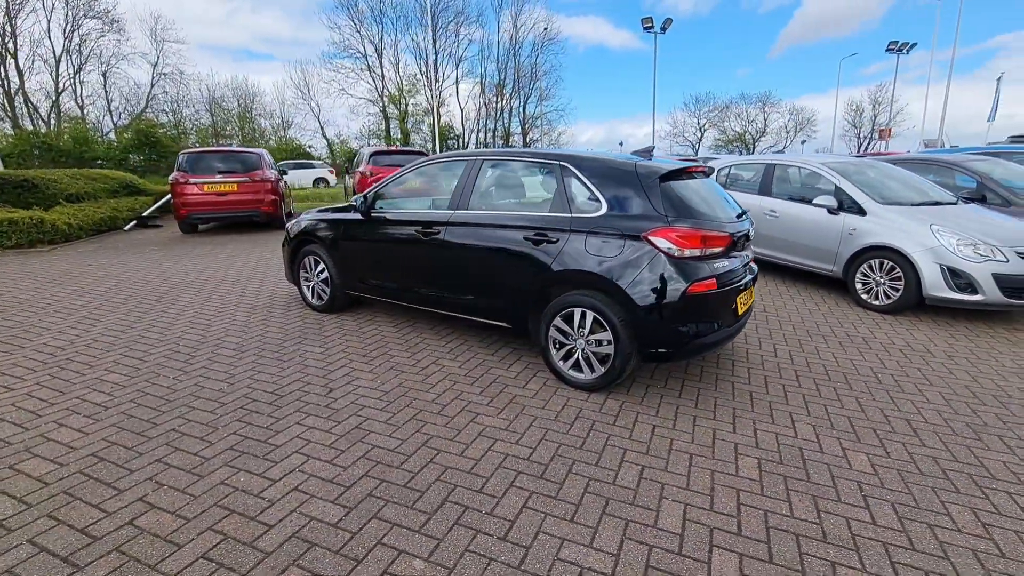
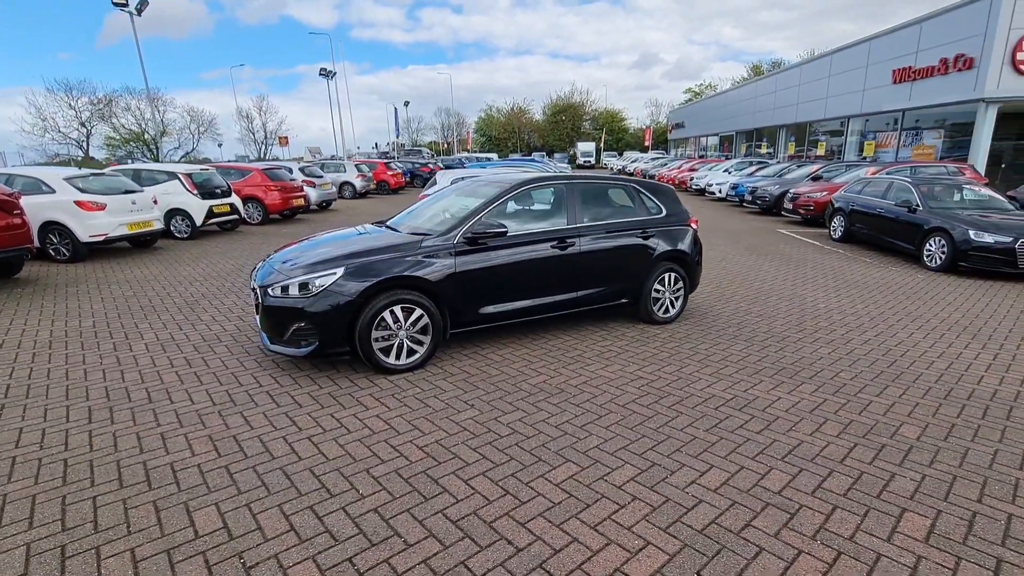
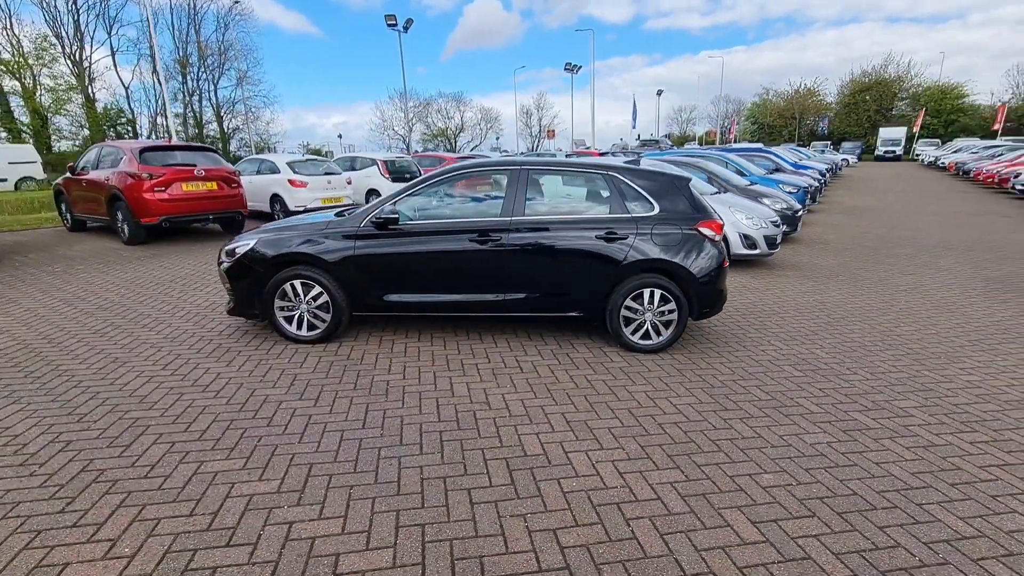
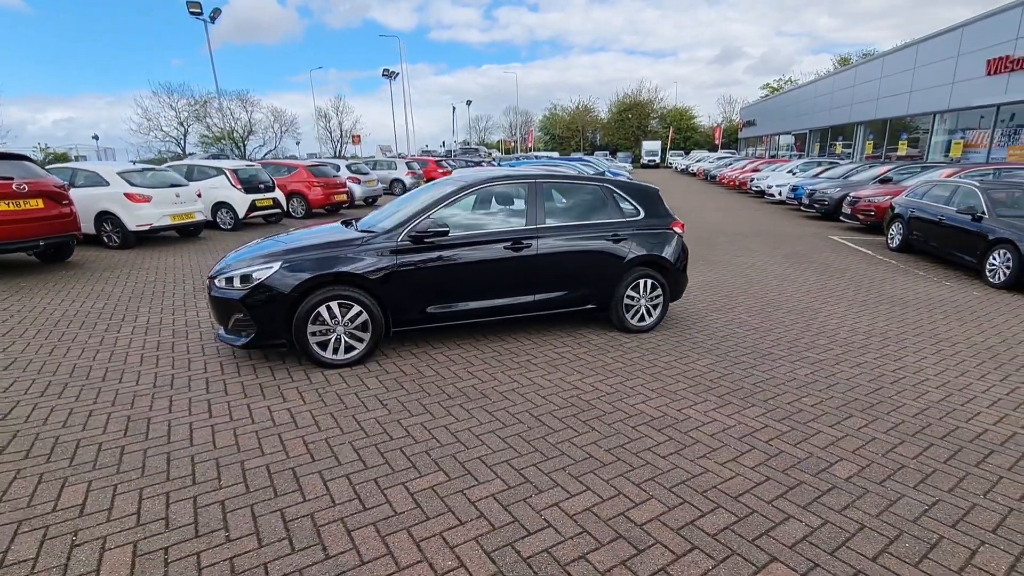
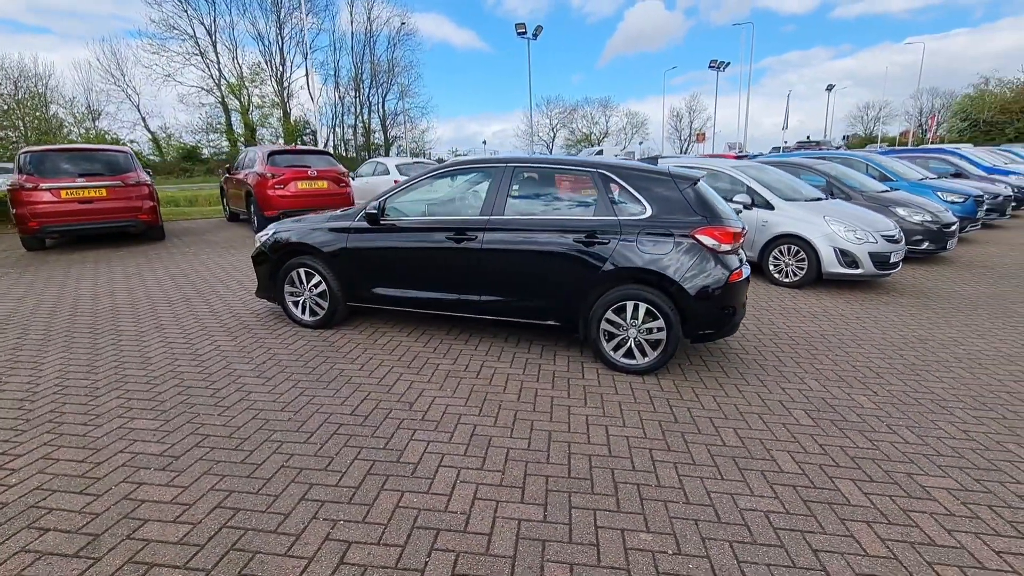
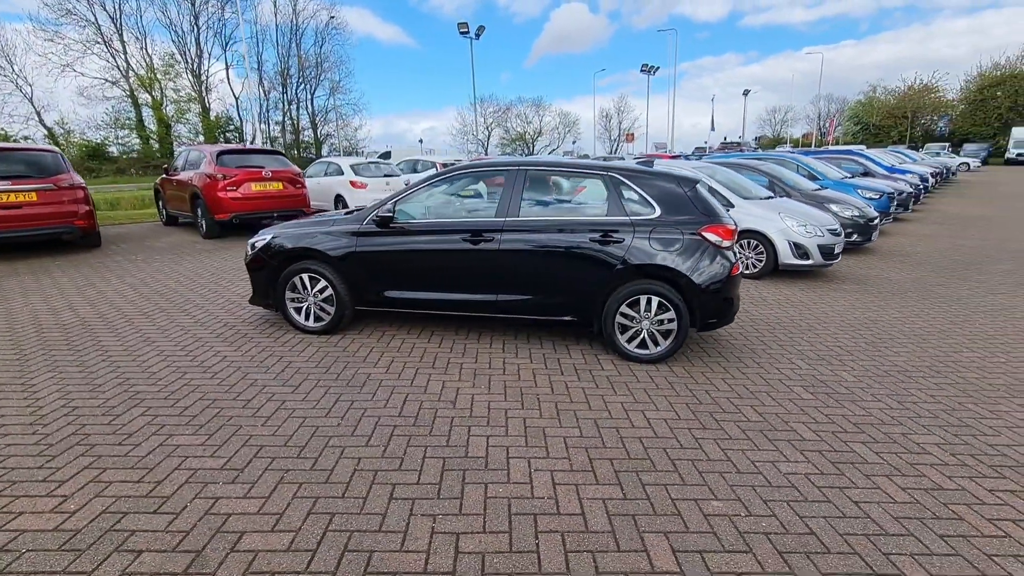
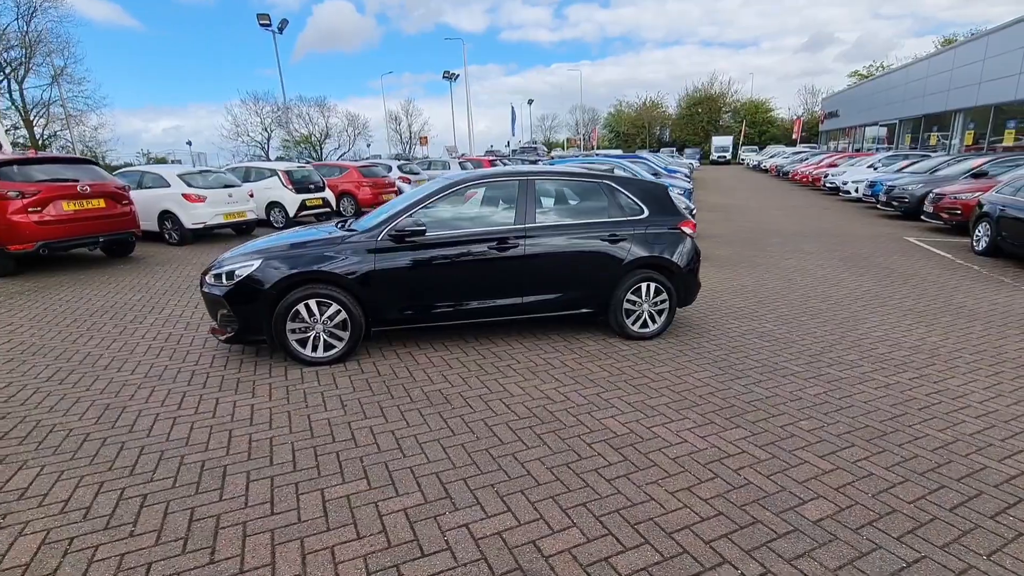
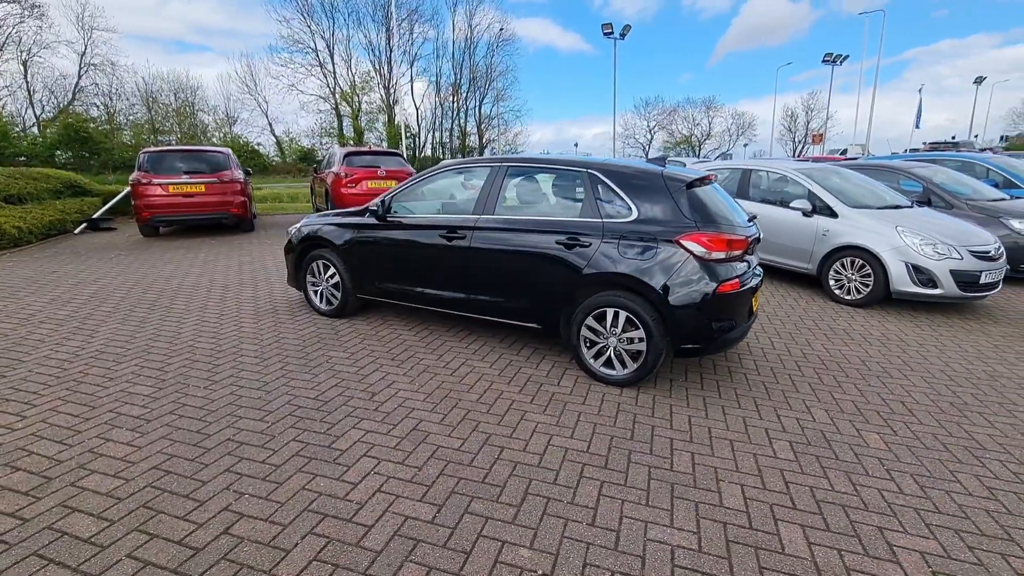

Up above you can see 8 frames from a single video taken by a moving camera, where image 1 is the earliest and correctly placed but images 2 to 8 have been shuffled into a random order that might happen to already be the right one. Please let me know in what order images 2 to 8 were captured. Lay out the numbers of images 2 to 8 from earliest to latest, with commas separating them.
8, 5, 6, 3, 7, 4, 2
